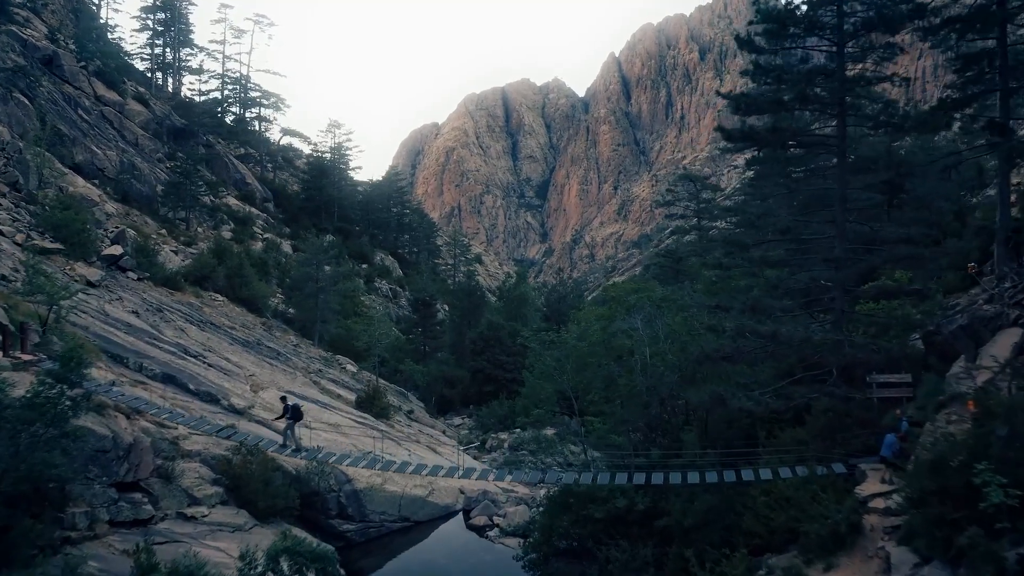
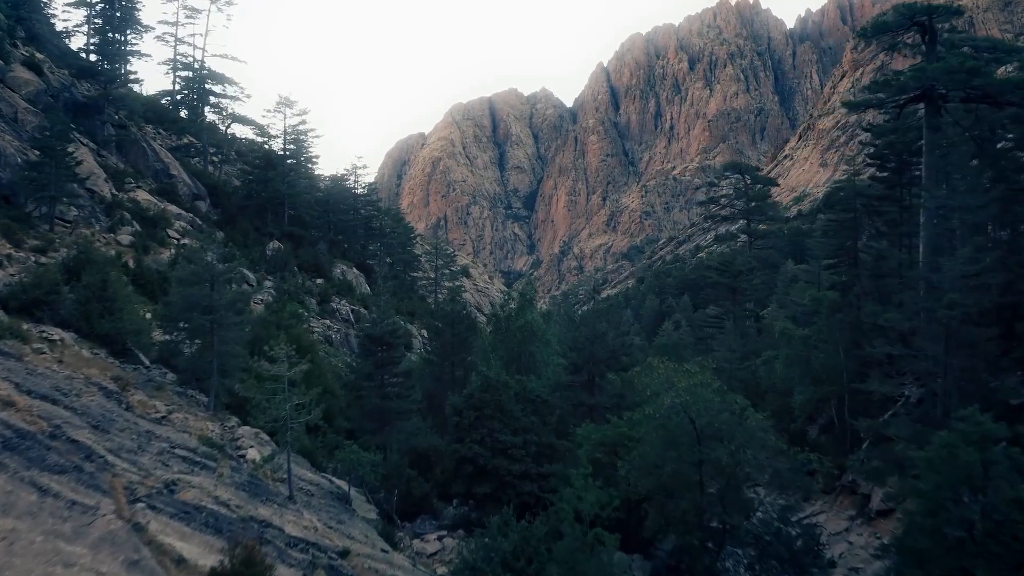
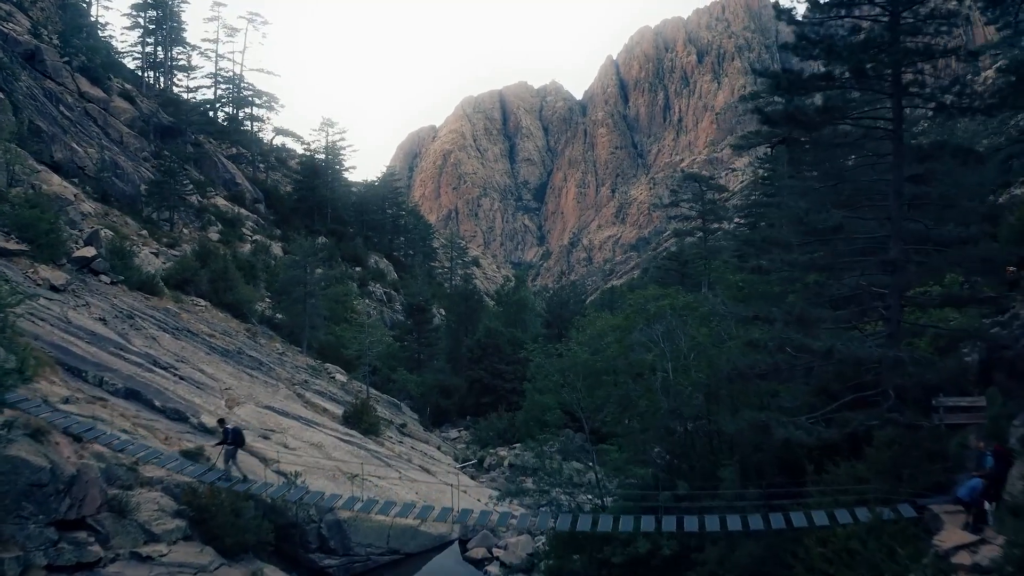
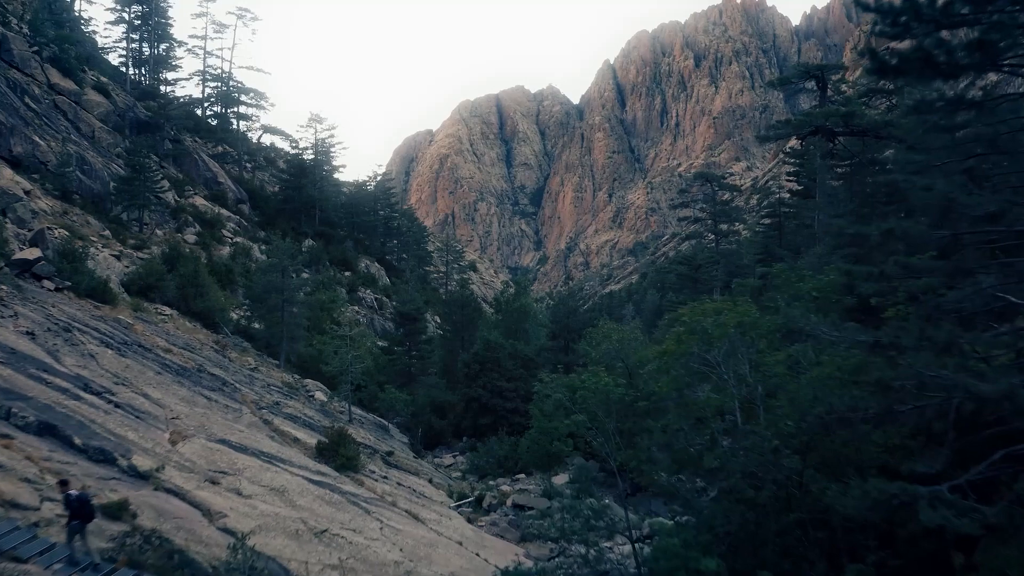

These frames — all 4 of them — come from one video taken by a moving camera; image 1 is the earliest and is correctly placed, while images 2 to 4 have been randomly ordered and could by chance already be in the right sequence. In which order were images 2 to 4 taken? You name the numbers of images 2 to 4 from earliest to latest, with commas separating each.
3, 4, 2
